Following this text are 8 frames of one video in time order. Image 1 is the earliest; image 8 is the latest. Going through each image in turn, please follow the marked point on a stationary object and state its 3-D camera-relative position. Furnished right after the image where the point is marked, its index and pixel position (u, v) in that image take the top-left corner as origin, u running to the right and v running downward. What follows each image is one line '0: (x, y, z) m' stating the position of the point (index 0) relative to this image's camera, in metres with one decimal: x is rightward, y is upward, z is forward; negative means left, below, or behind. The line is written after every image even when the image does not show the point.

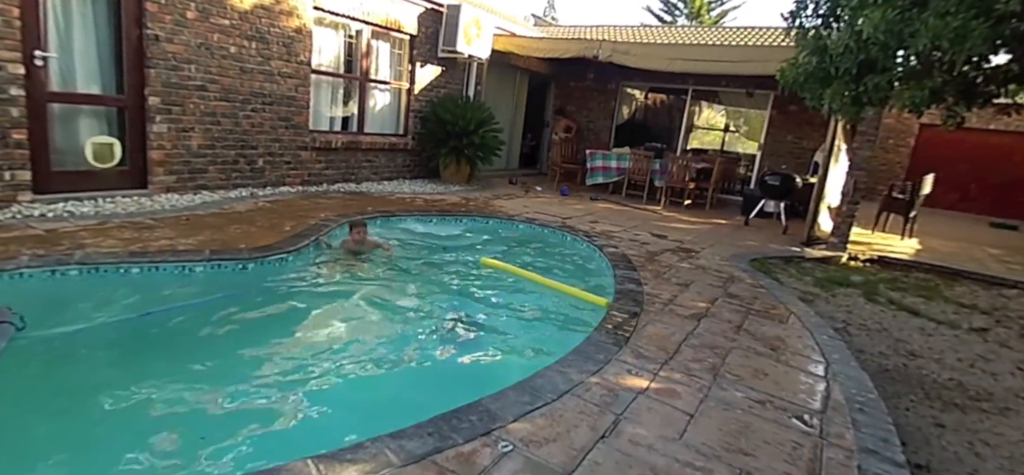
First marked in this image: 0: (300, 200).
0: (-2.5, +0.4, +6.6) m
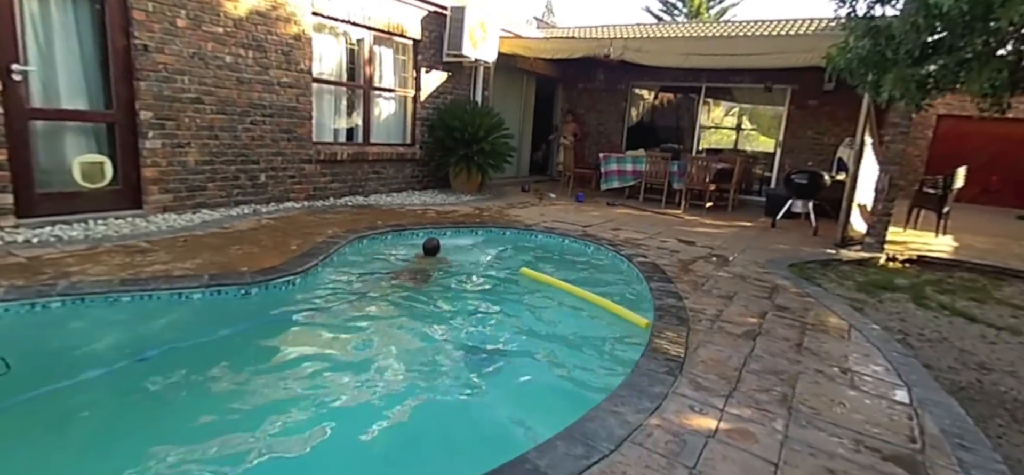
0: (-2.3, +0.2, +6.2) m
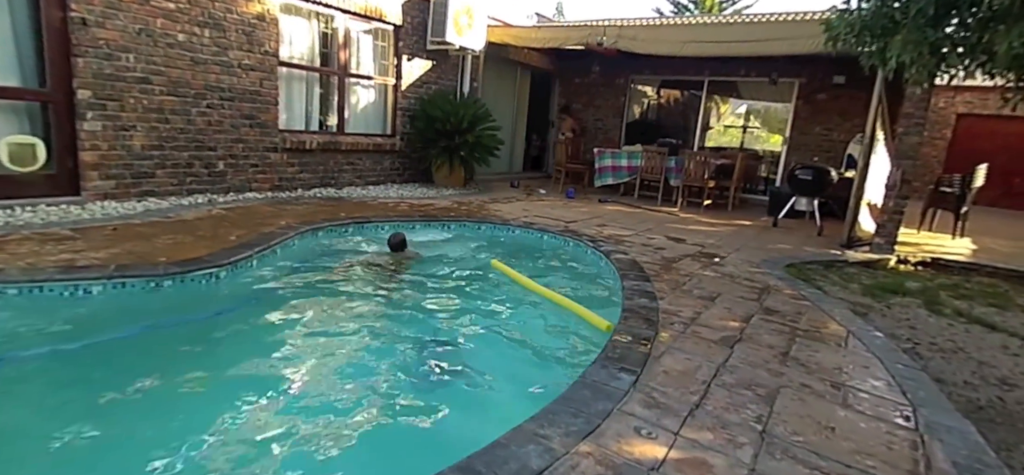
0: (-2.5, +0.3, +5.8) m
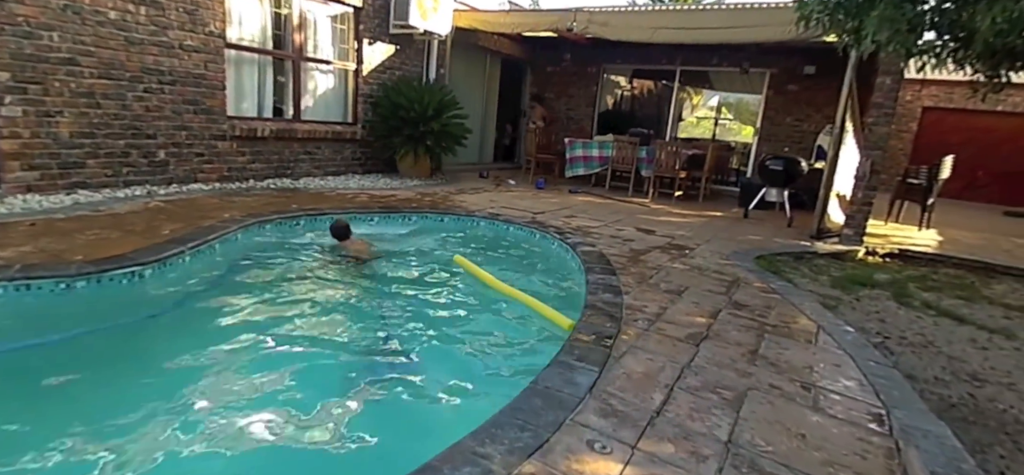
0: (-2.9, +0.4, +5.4) m
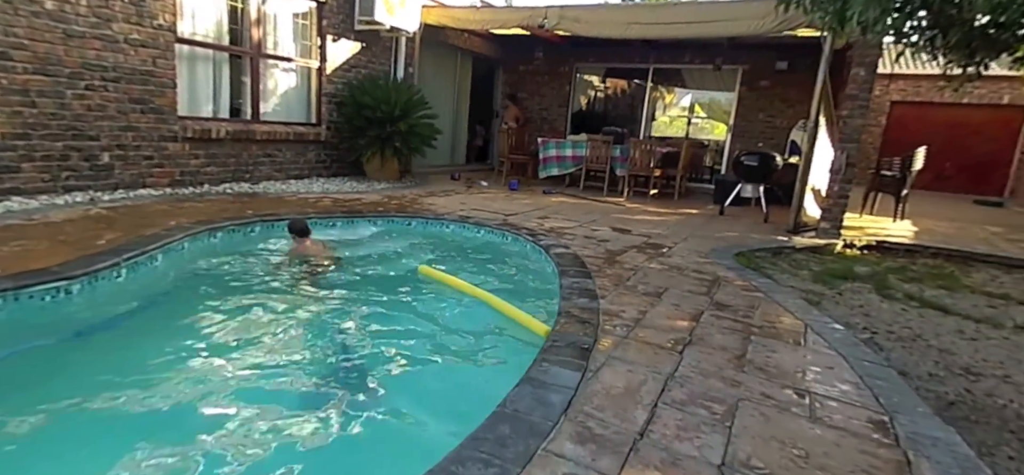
0: (-3.1, +0.3, +5.1) m
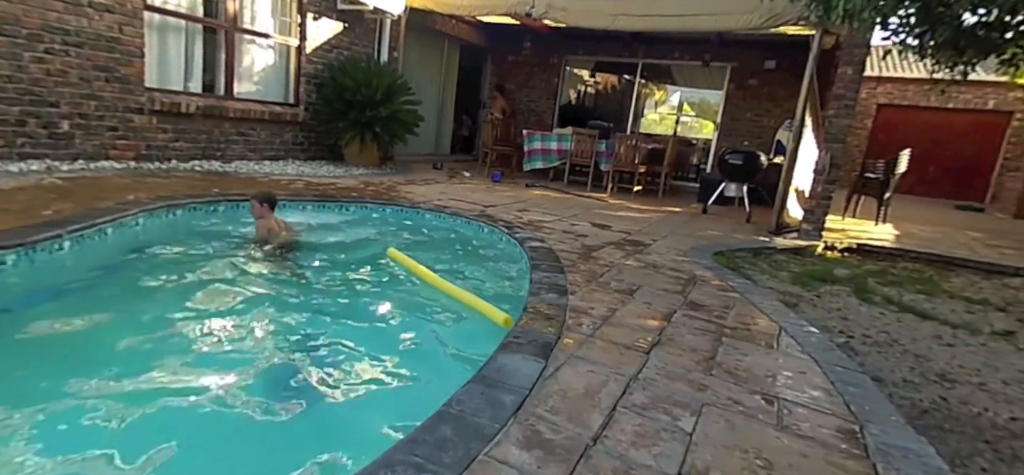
0: (-3.3, +0.4, +4.9) m
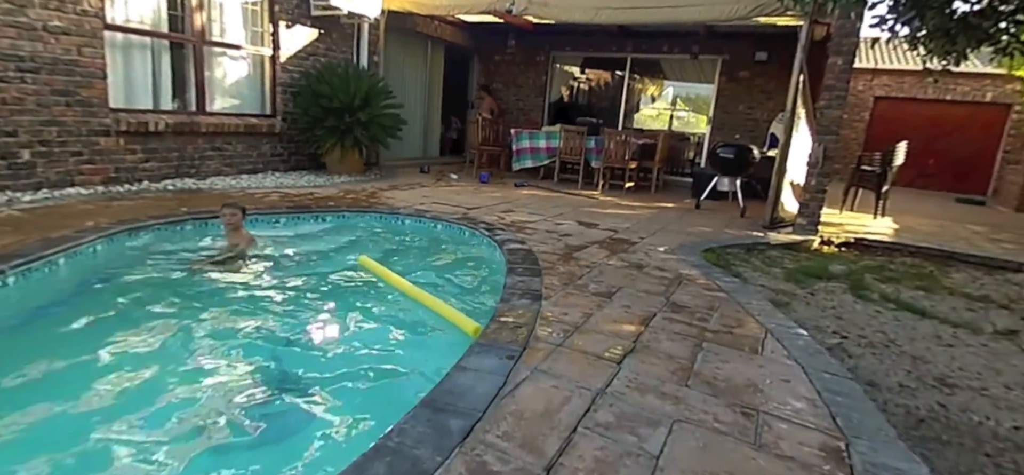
0: (-3.5, +0.4, +4.7) m
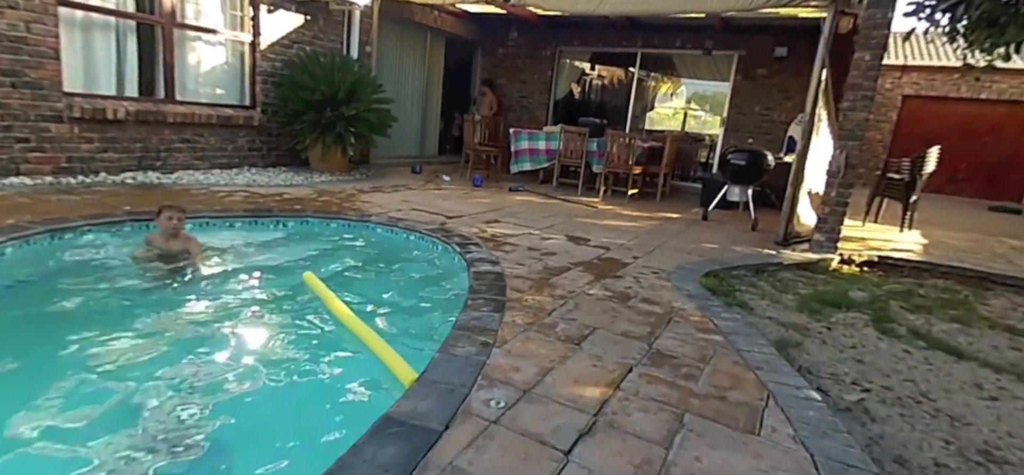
0: (-3.7, +0.3, +4.3) m
